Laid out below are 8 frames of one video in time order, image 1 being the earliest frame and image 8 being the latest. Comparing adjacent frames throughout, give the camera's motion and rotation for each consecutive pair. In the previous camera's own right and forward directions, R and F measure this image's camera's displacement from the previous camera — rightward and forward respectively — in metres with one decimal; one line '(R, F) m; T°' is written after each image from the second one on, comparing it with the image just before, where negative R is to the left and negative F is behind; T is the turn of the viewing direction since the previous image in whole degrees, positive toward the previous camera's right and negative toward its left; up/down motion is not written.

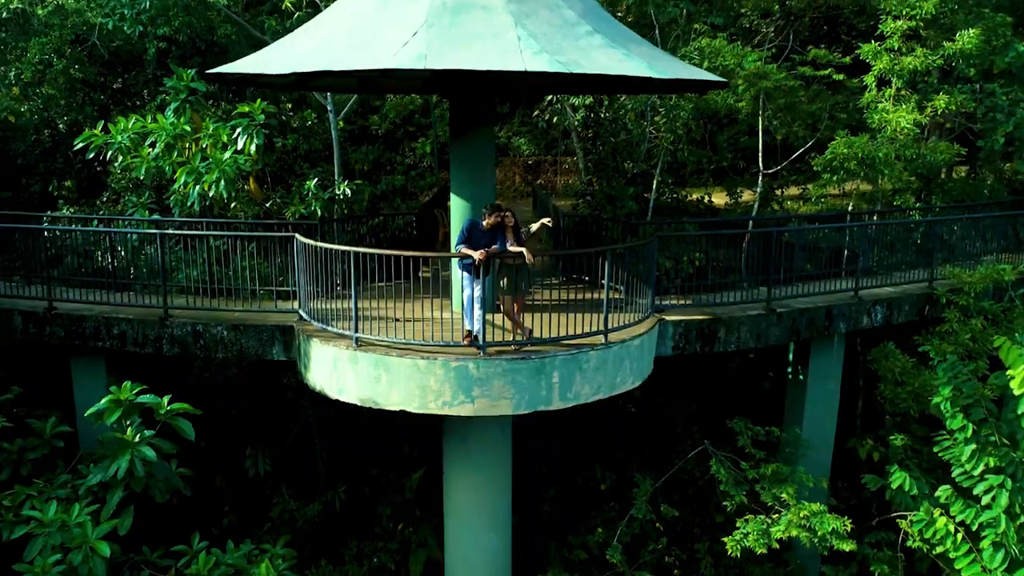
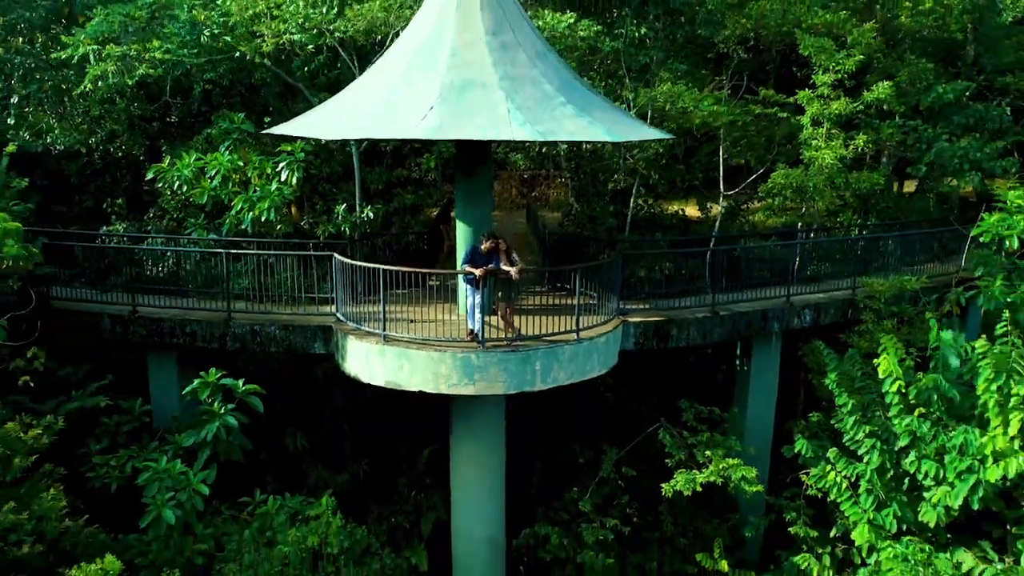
(+0.1, -2.1) m; 0°
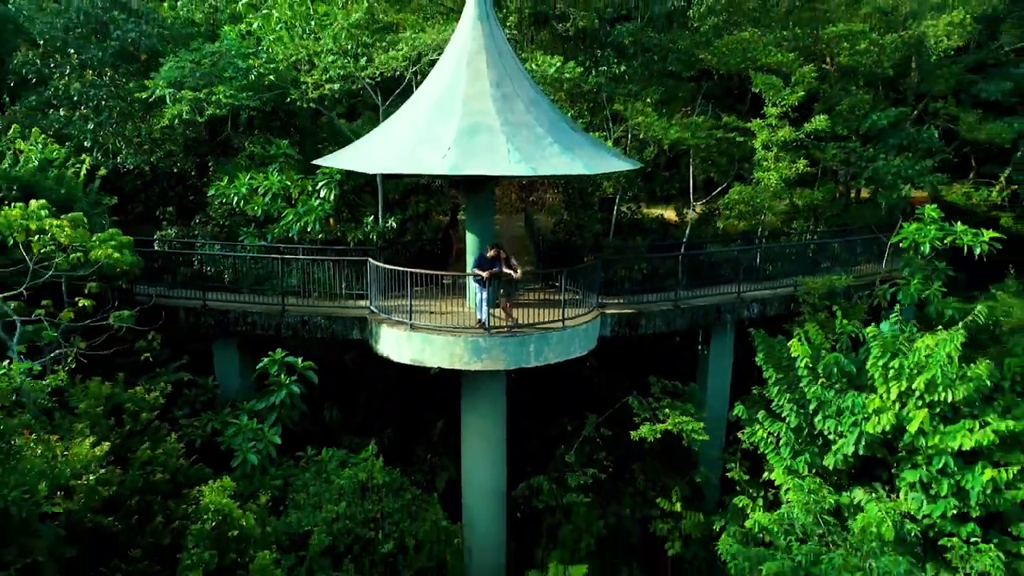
(0.0, -2.5) m; 0°
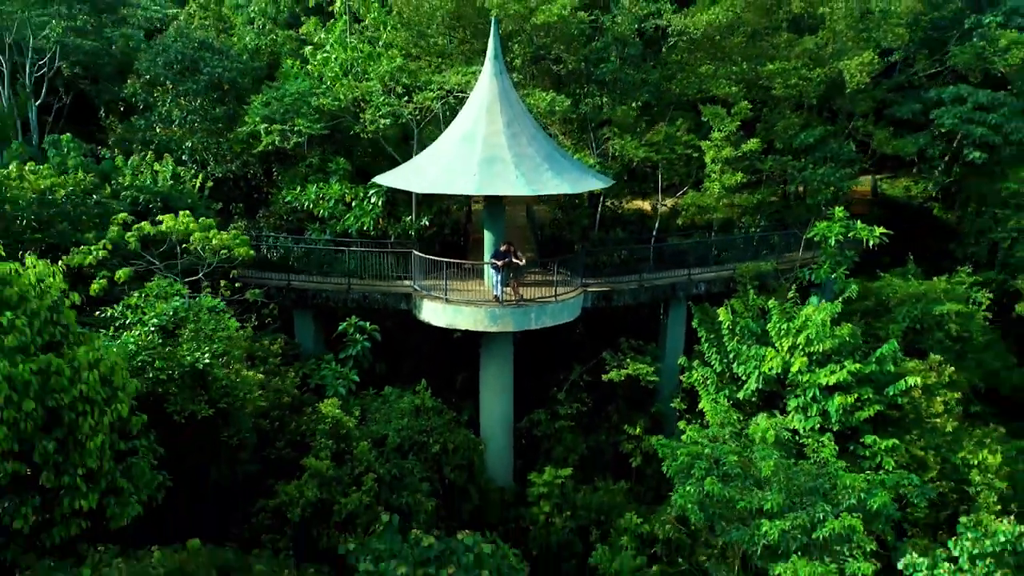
(-0.1, -4.5) m; 0°
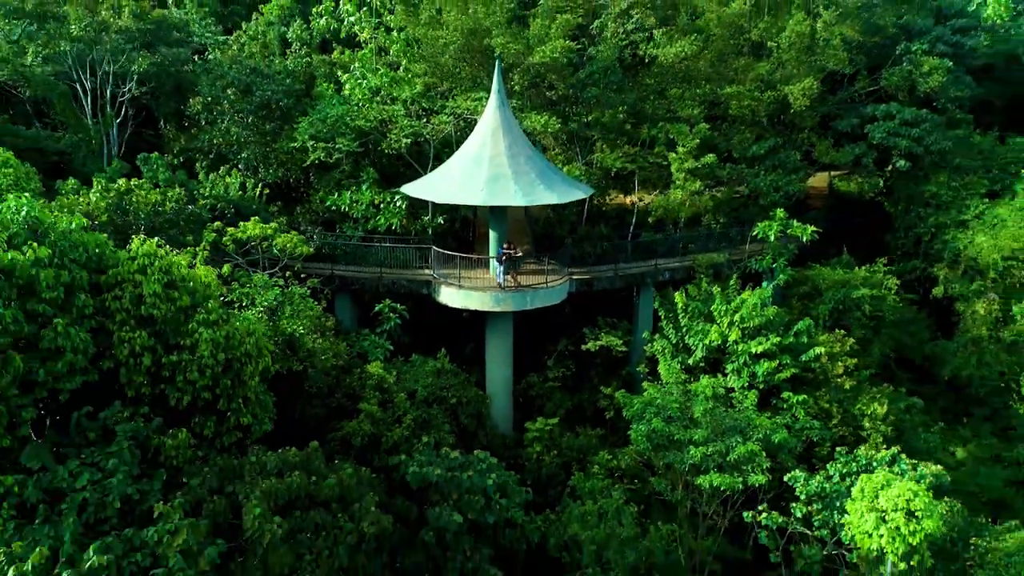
(0.0, -4.2) m; 0°
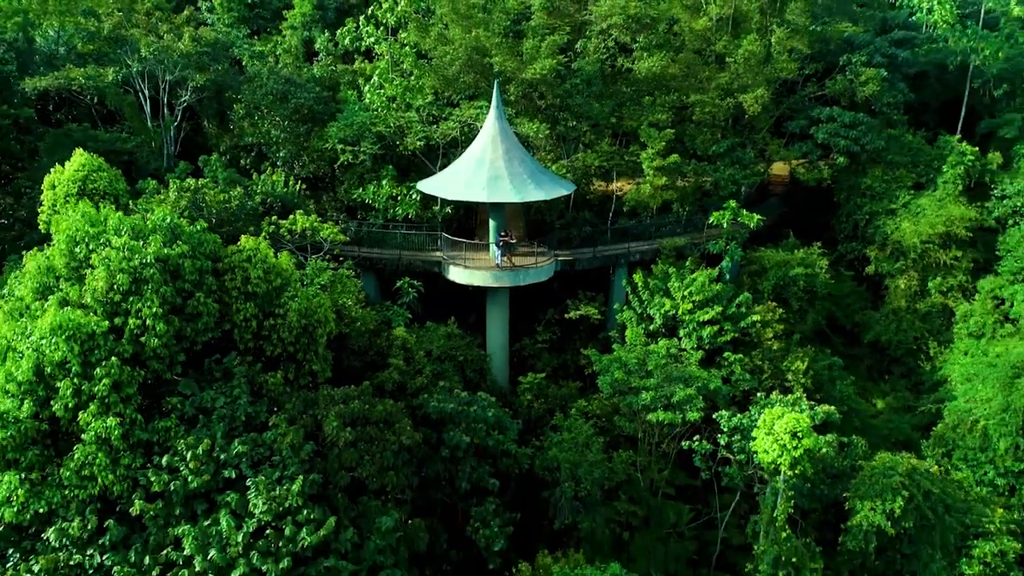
(+0.1, -4.5) m; 0°
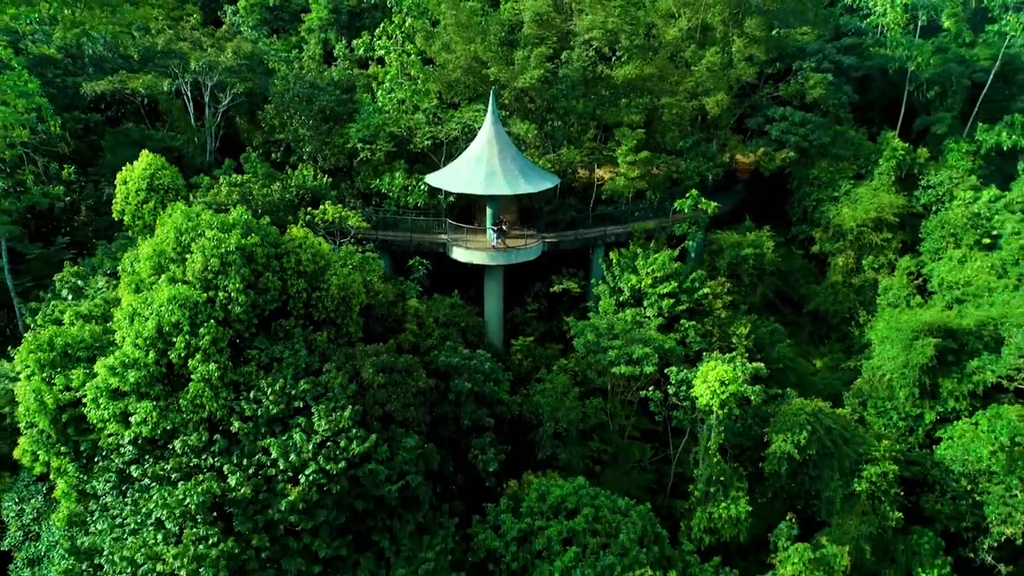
(+0.2, -4.7) m; 0°
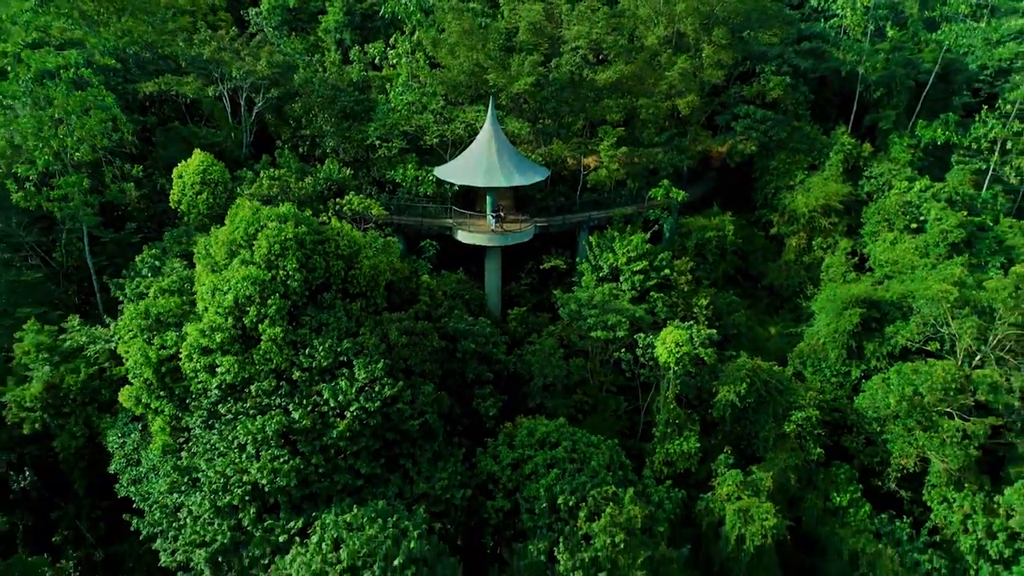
(+0.1, -5.1) m; 0°
